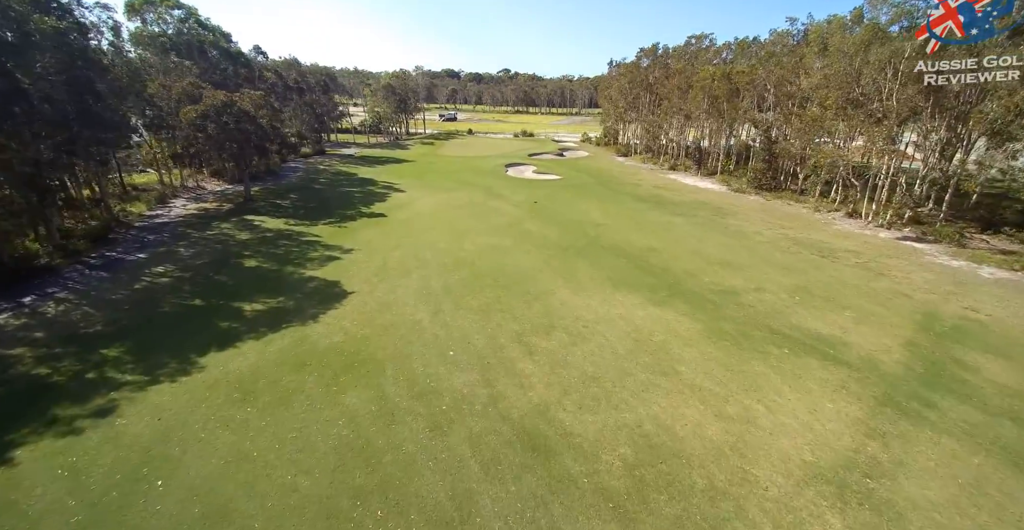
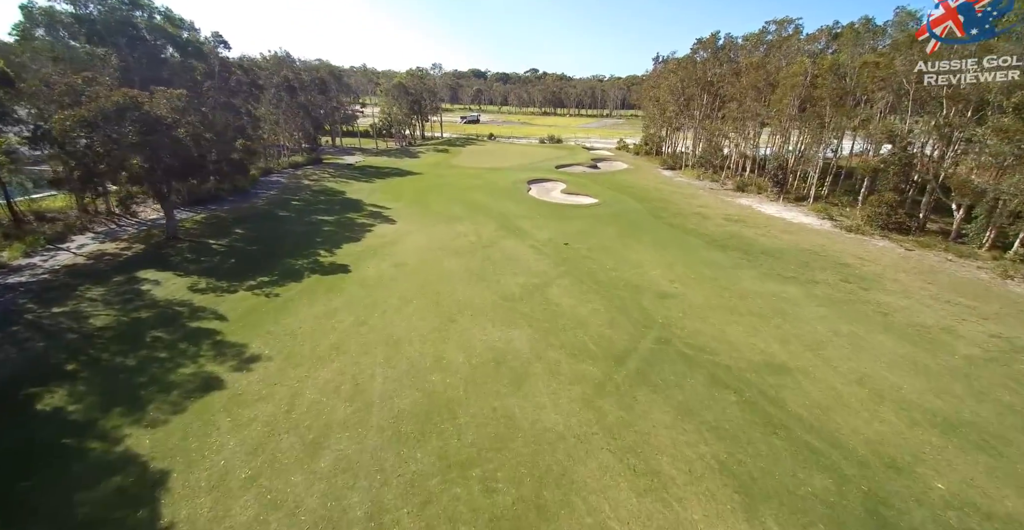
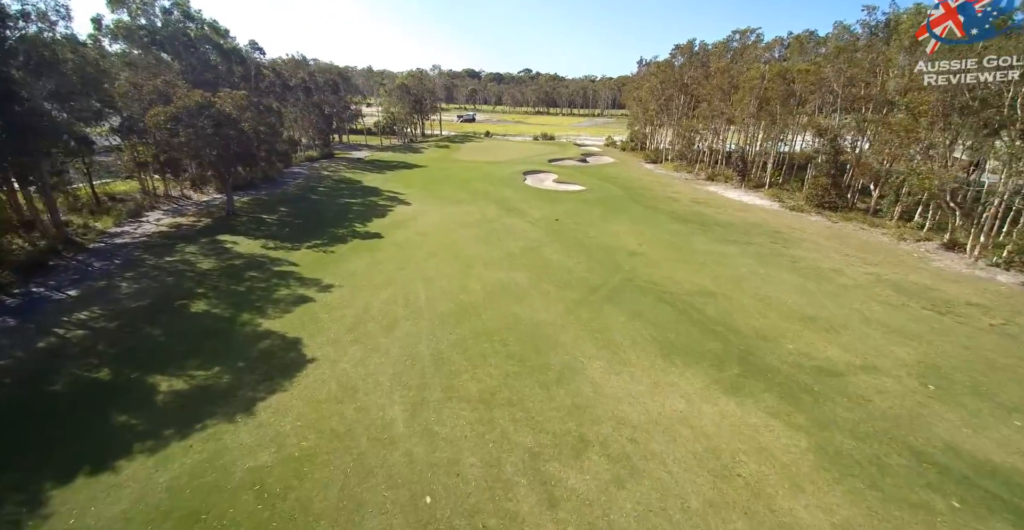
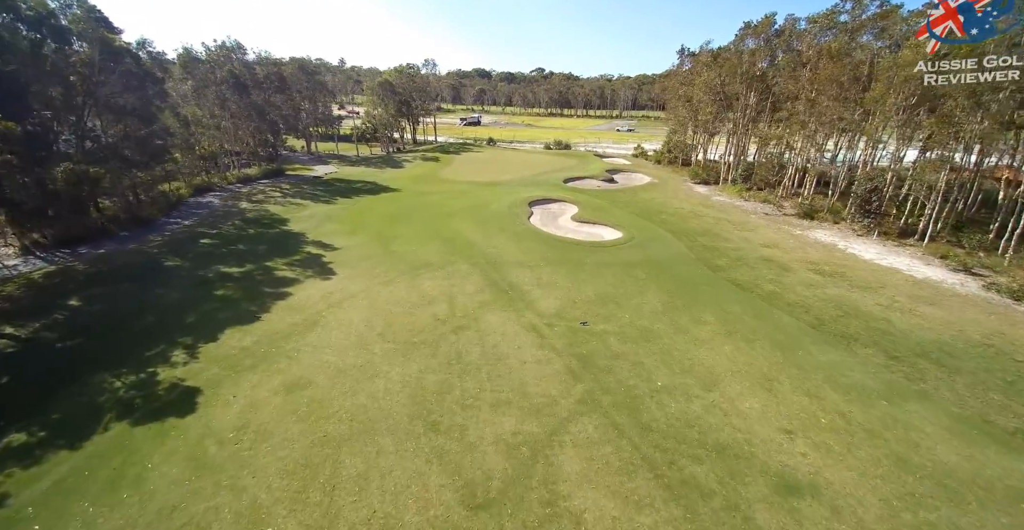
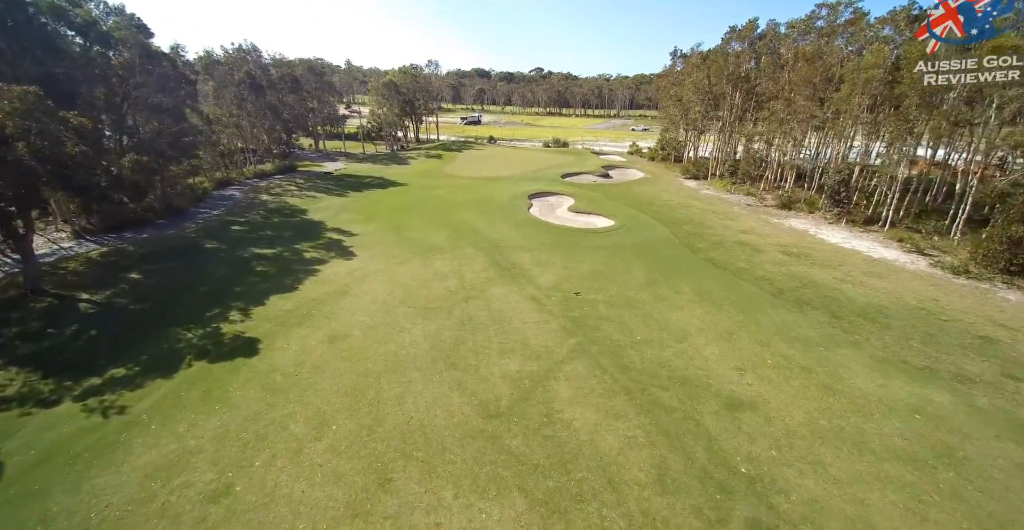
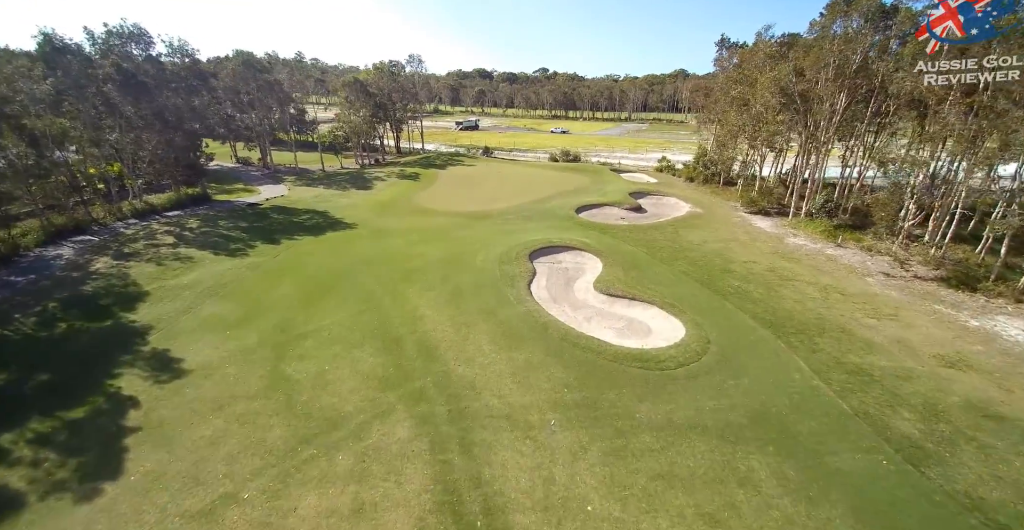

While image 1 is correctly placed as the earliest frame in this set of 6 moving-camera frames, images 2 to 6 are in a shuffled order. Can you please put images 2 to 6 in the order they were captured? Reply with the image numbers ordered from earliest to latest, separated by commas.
3, 2, 5, 4, 6
